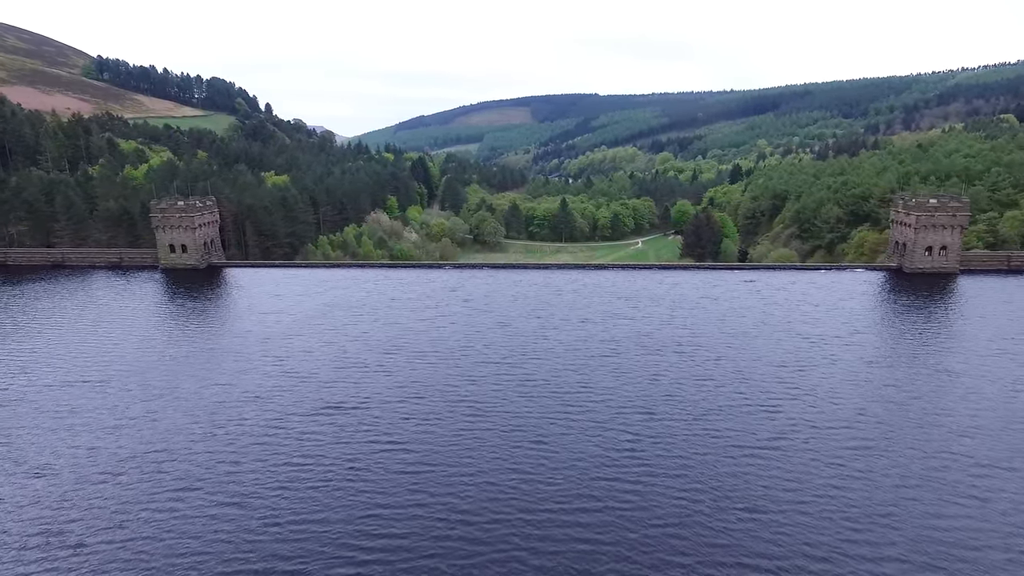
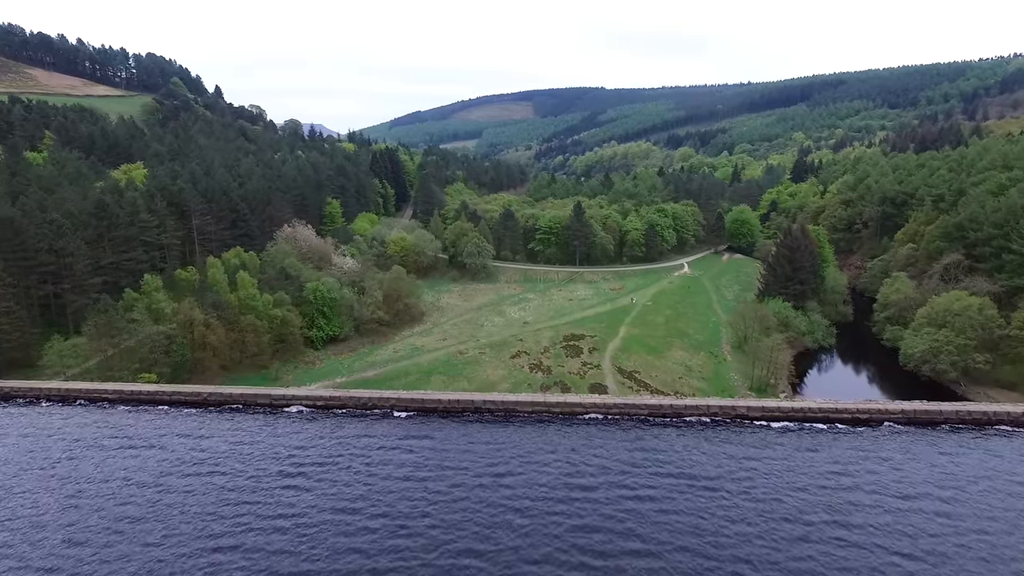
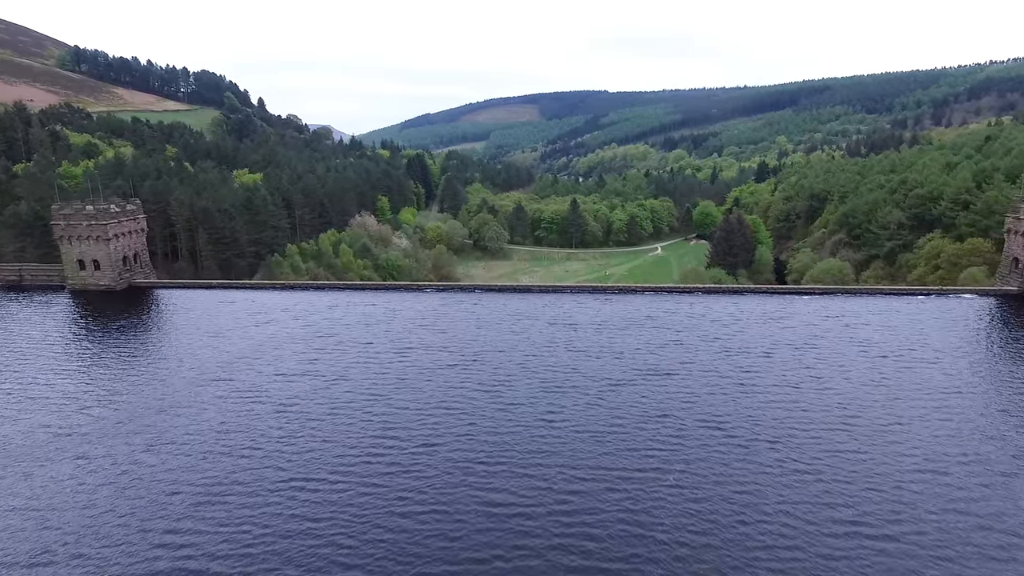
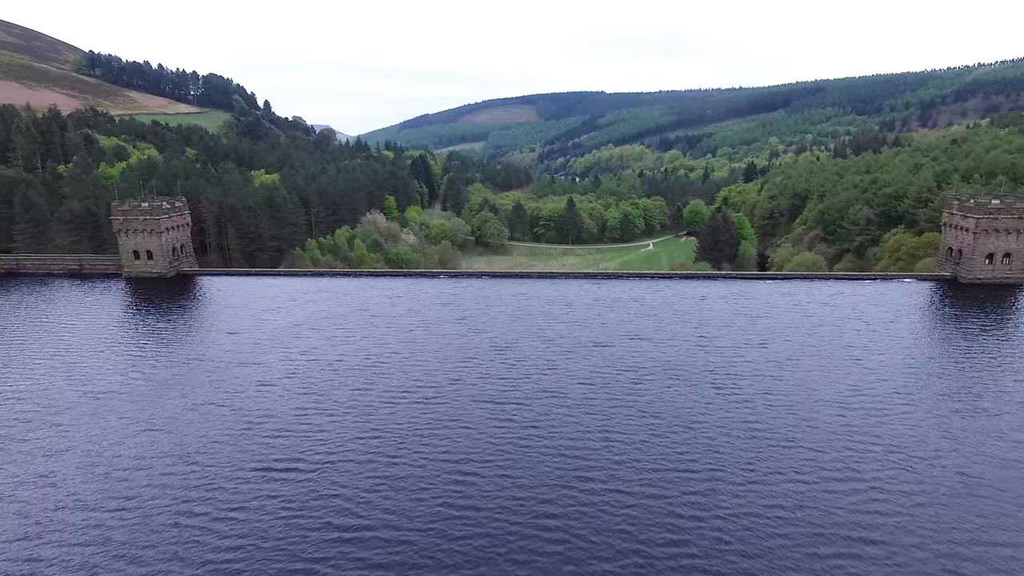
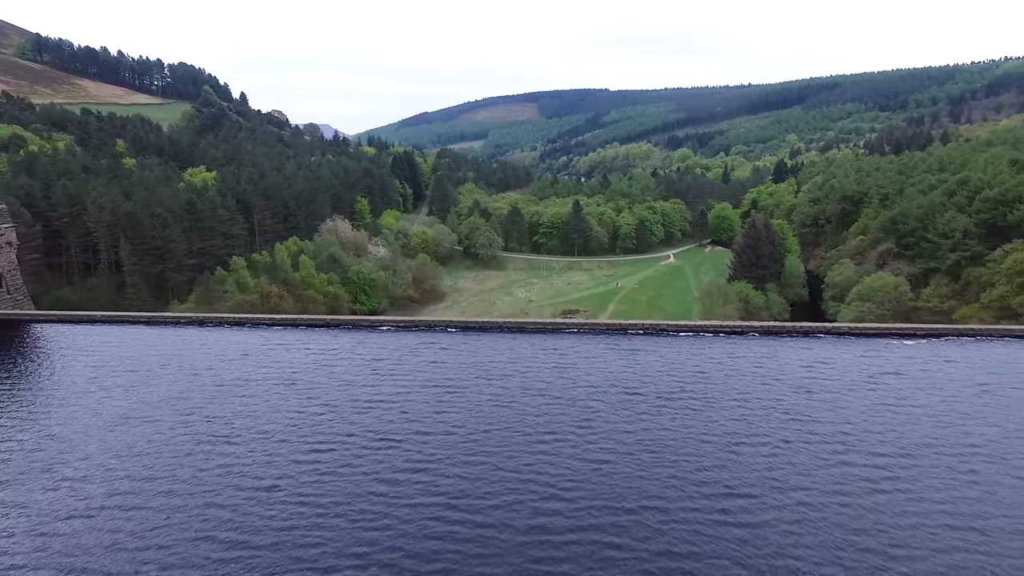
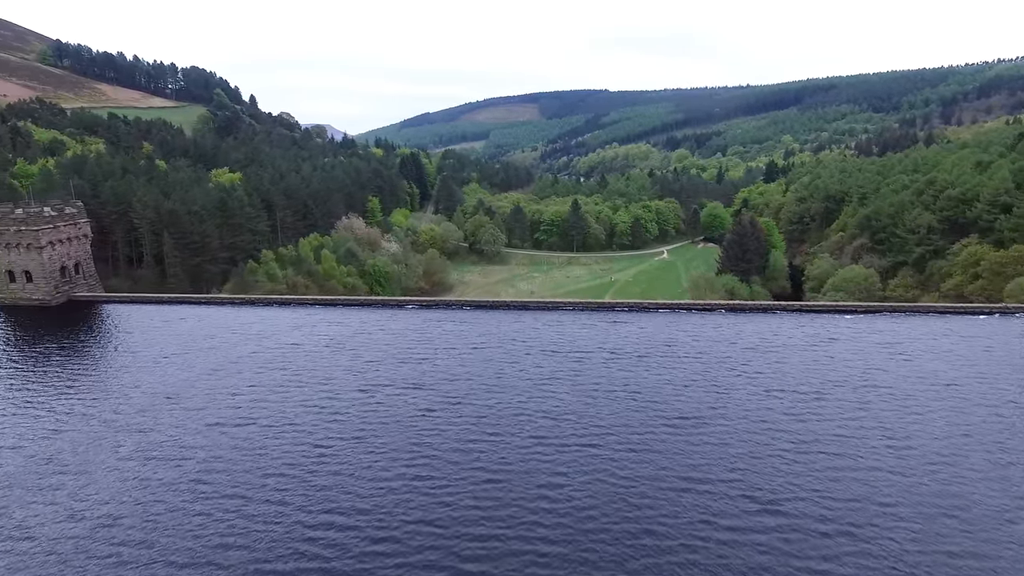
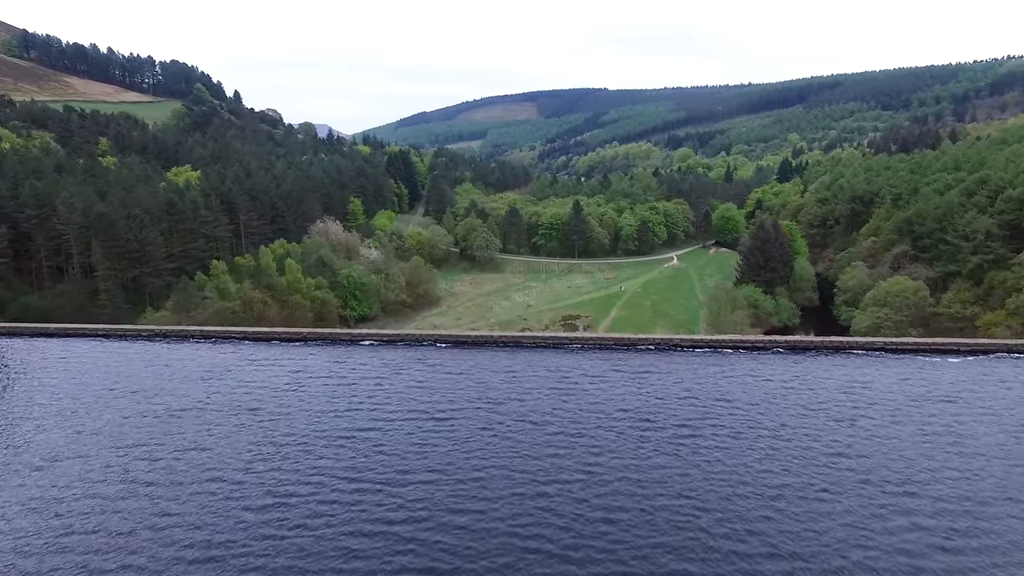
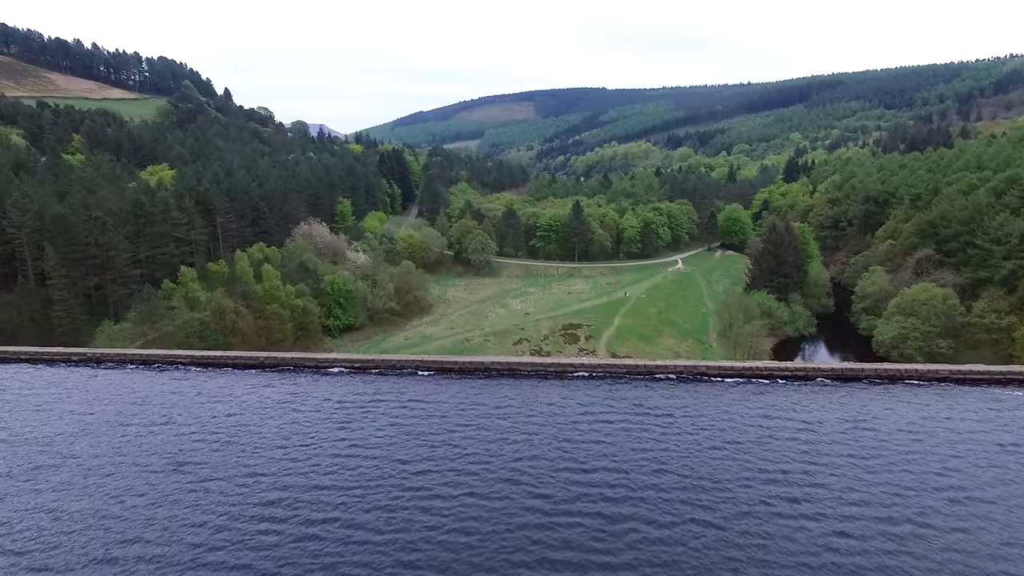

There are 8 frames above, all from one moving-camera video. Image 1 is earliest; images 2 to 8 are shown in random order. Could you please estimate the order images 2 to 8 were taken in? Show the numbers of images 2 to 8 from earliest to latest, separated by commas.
4, 3, 6, 5, 7, 8, 2
